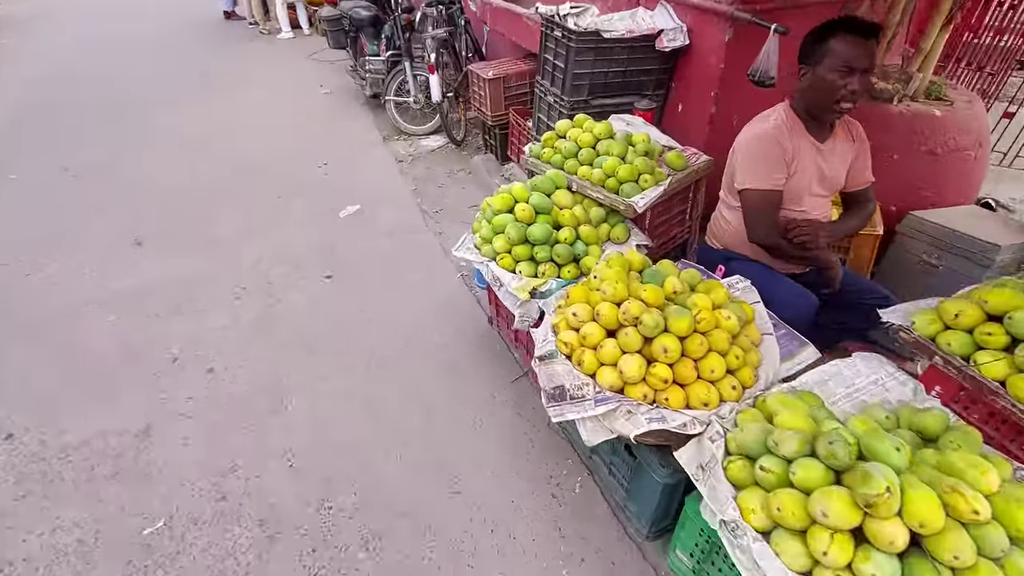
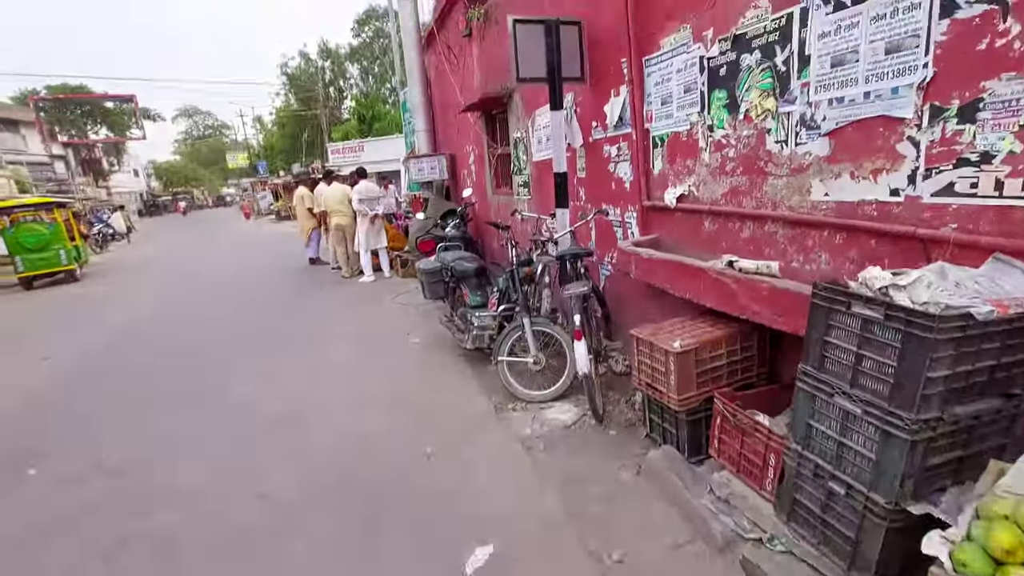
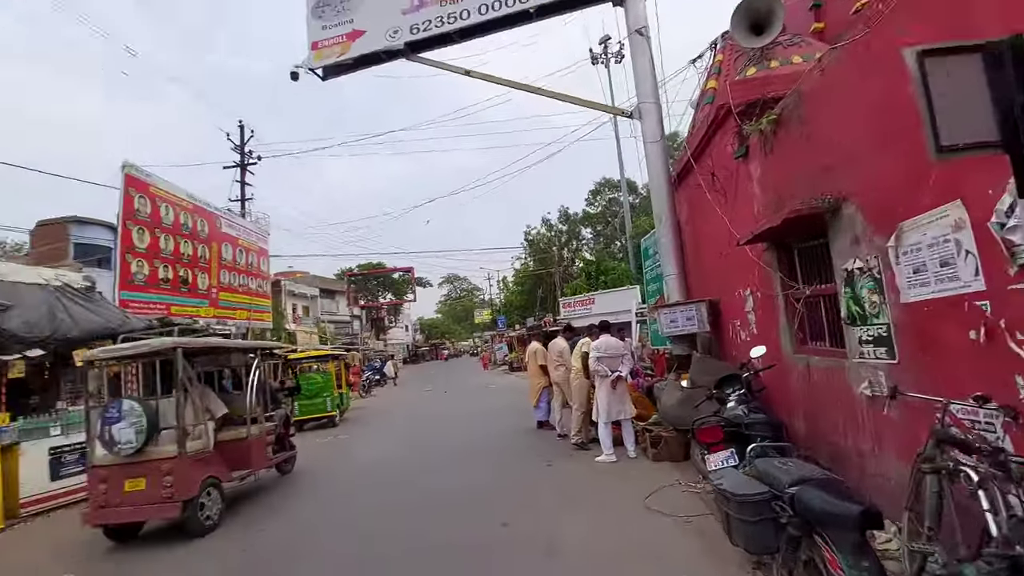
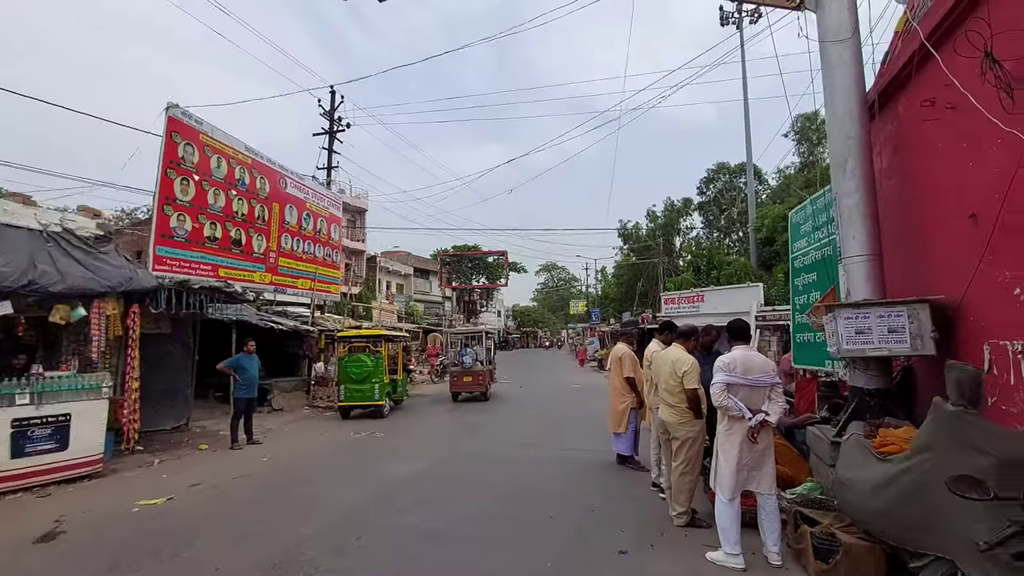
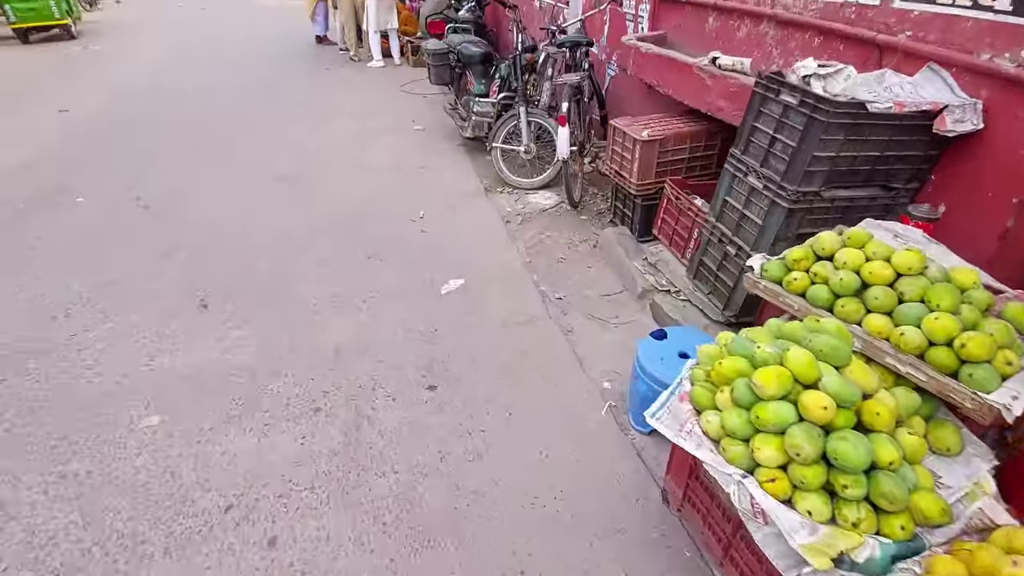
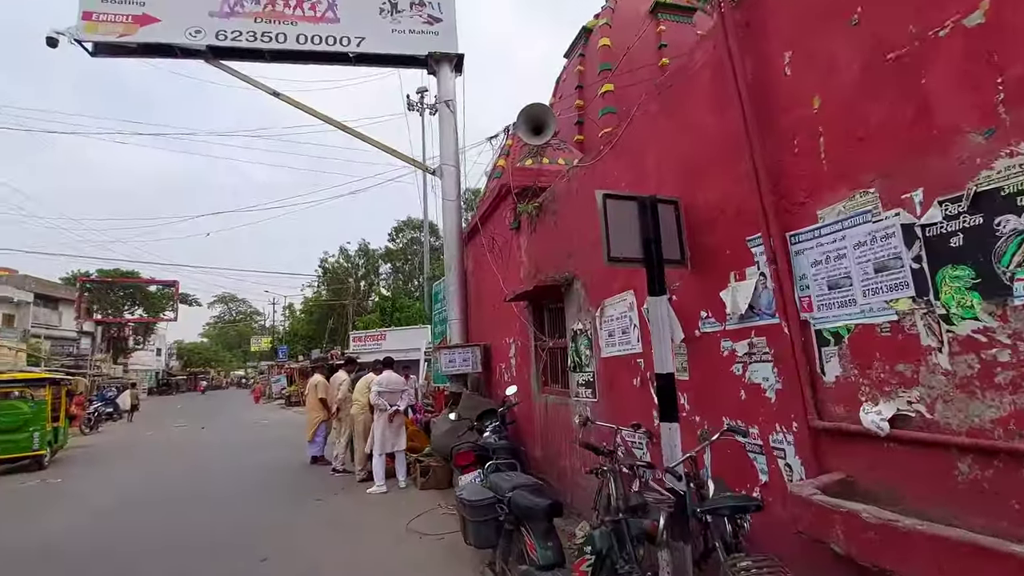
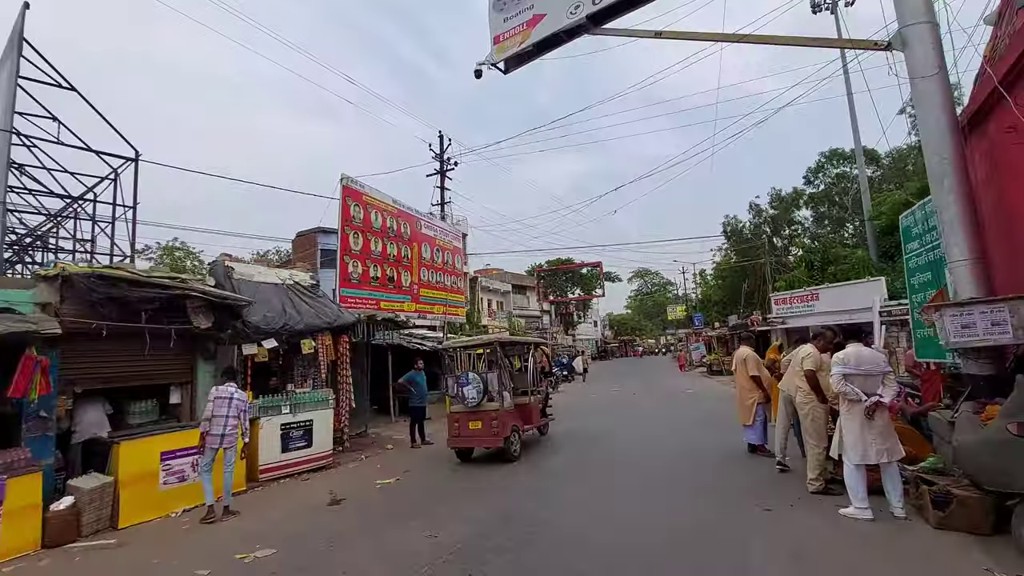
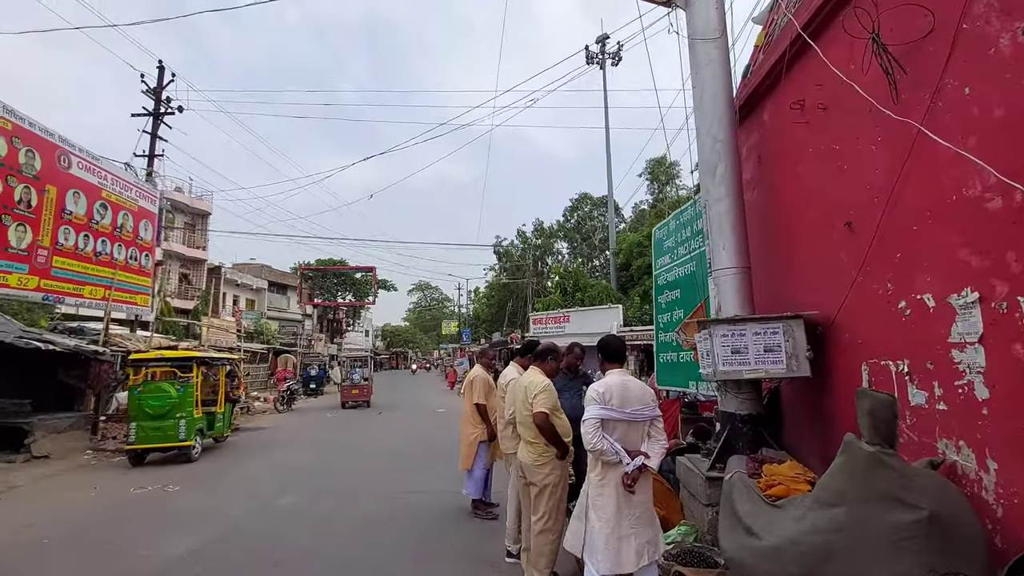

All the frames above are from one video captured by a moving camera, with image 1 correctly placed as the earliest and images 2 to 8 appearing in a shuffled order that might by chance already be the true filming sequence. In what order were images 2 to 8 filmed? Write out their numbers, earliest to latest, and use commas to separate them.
5, 2, 6, 3, 7, 4, 8
